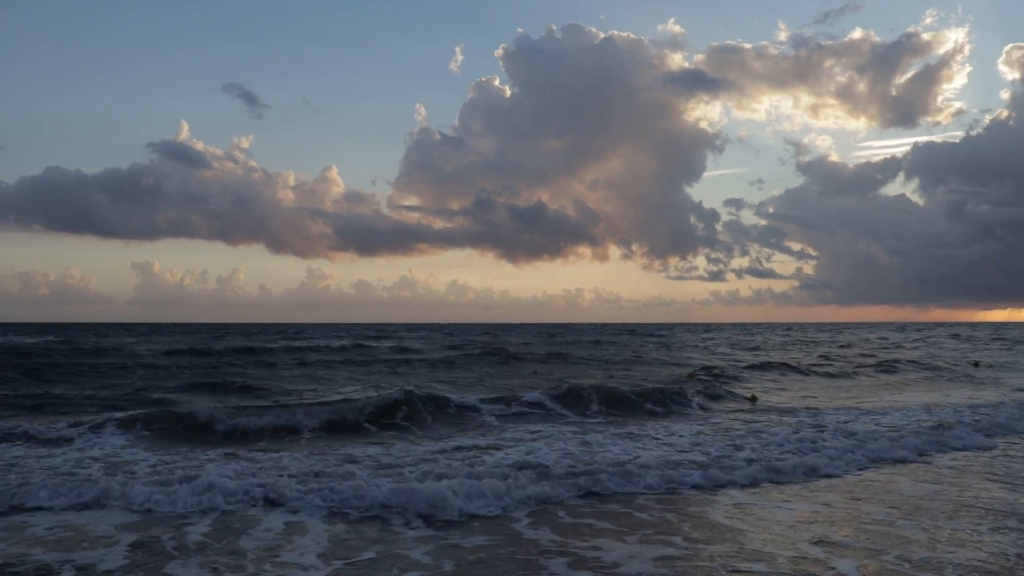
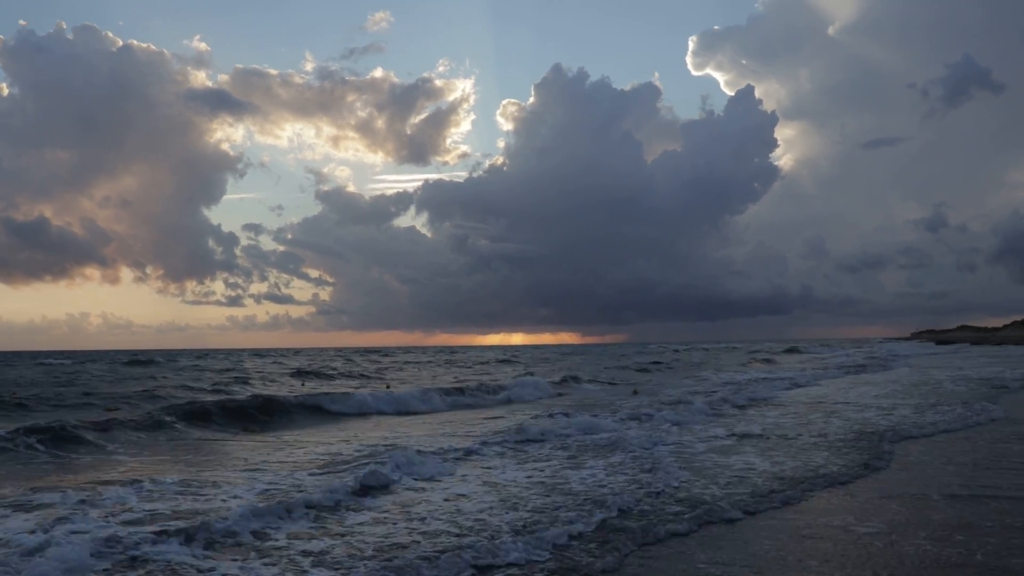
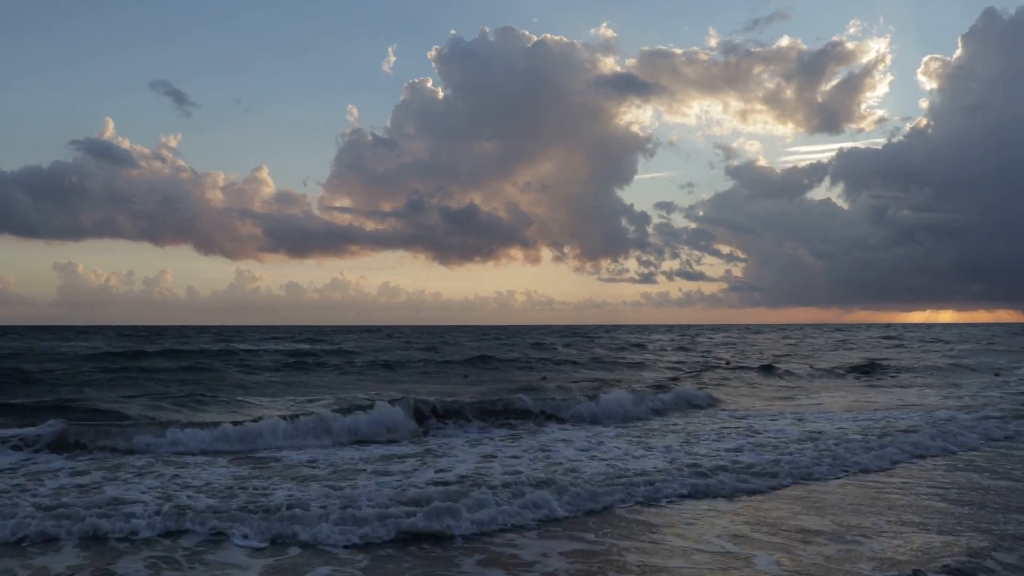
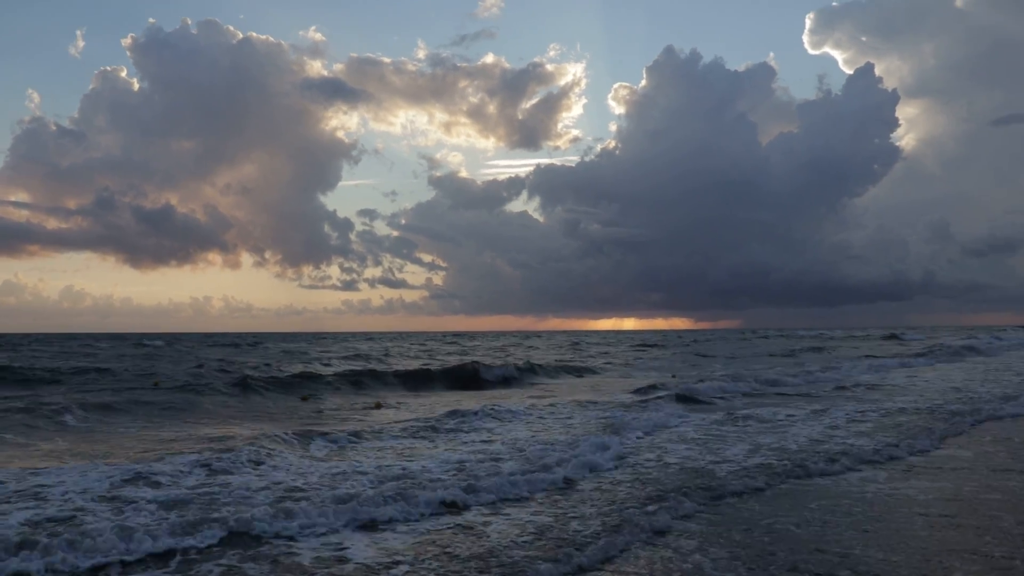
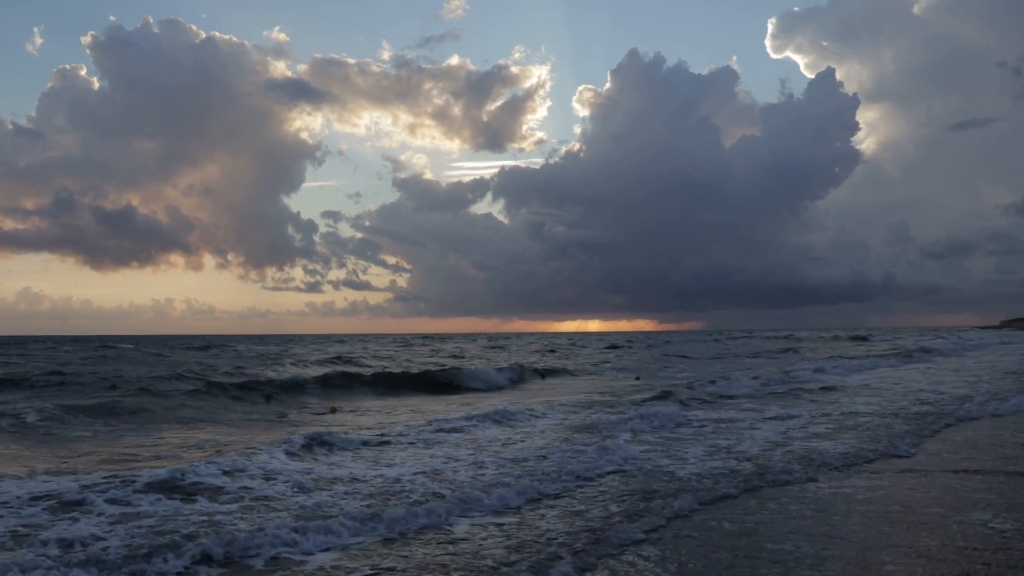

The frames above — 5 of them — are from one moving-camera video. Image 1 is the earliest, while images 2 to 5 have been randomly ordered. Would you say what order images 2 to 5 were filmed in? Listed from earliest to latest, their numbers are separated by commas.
3, 4, 5, 2
